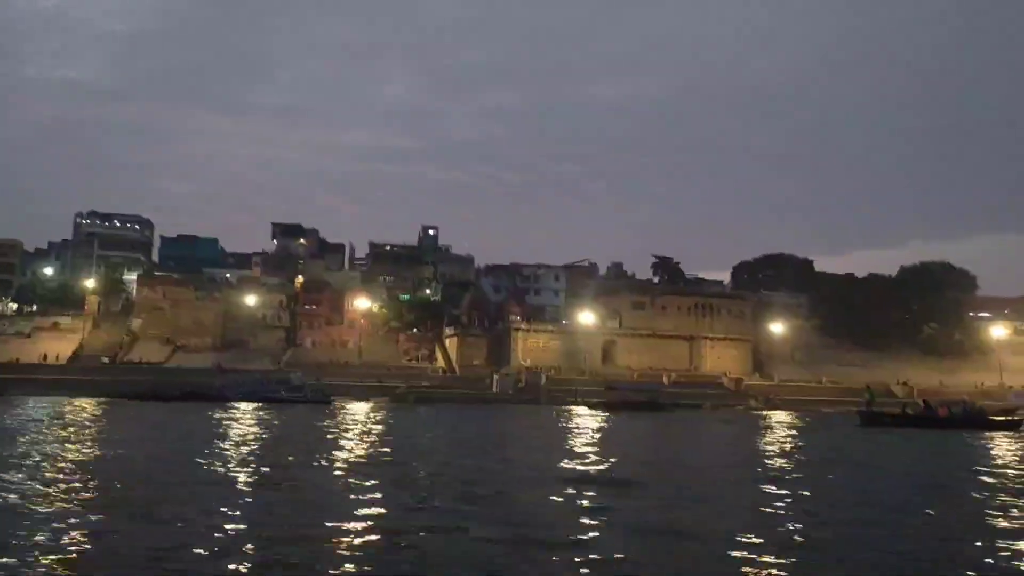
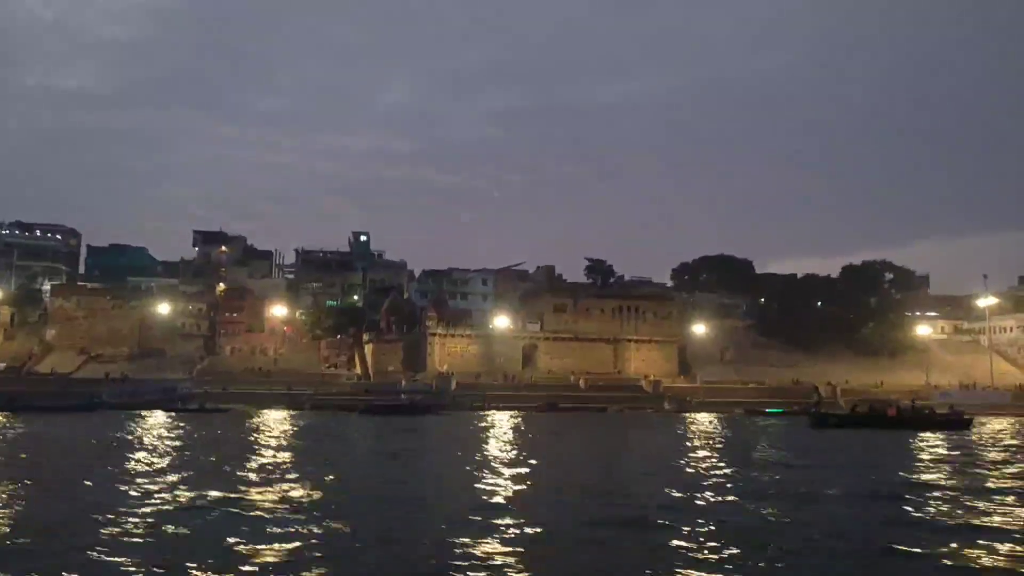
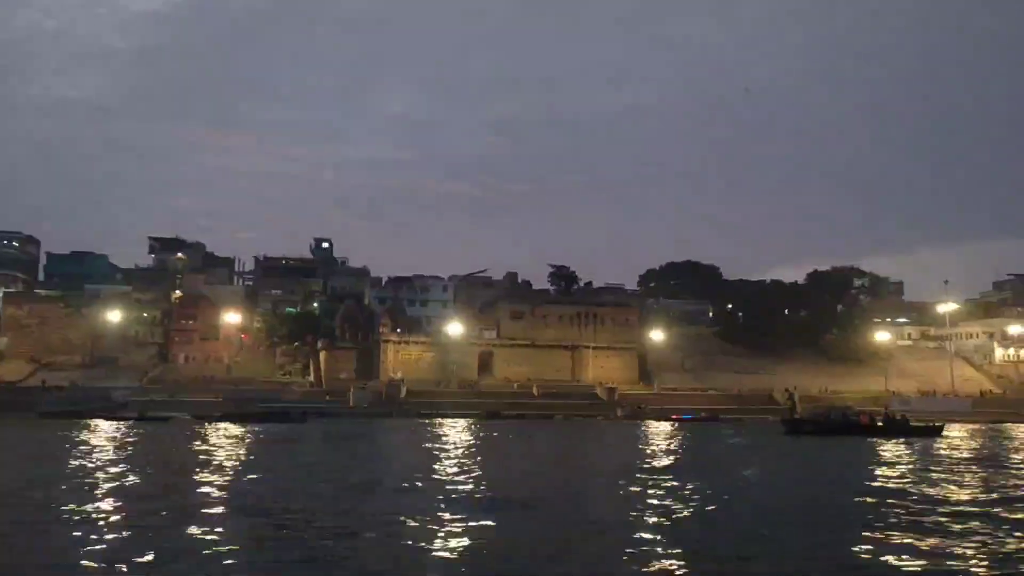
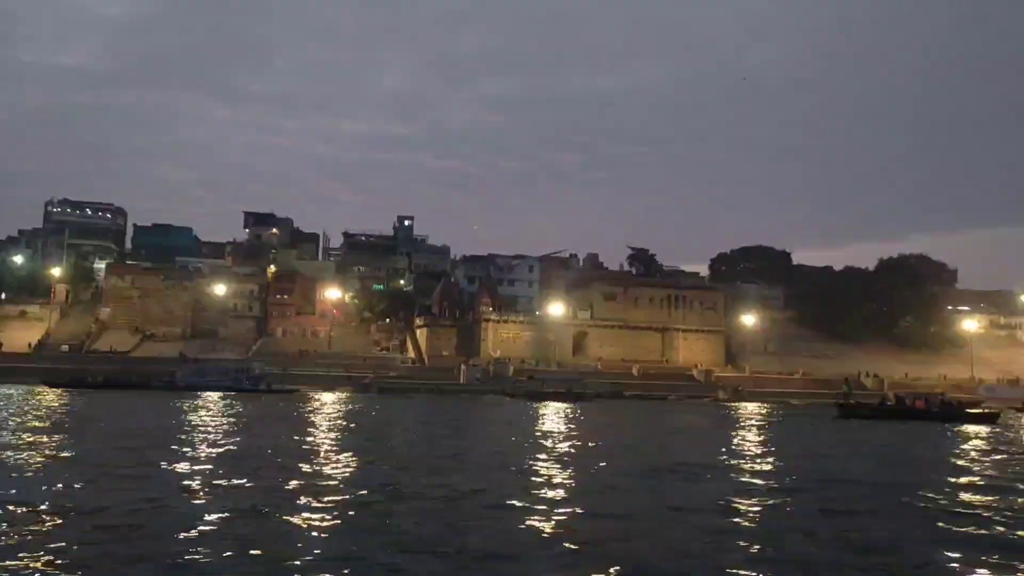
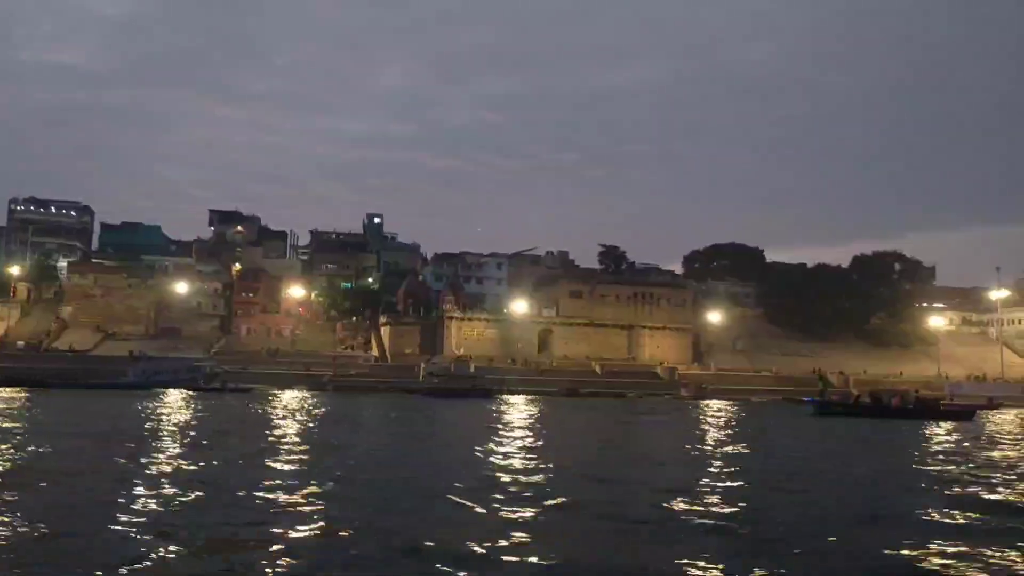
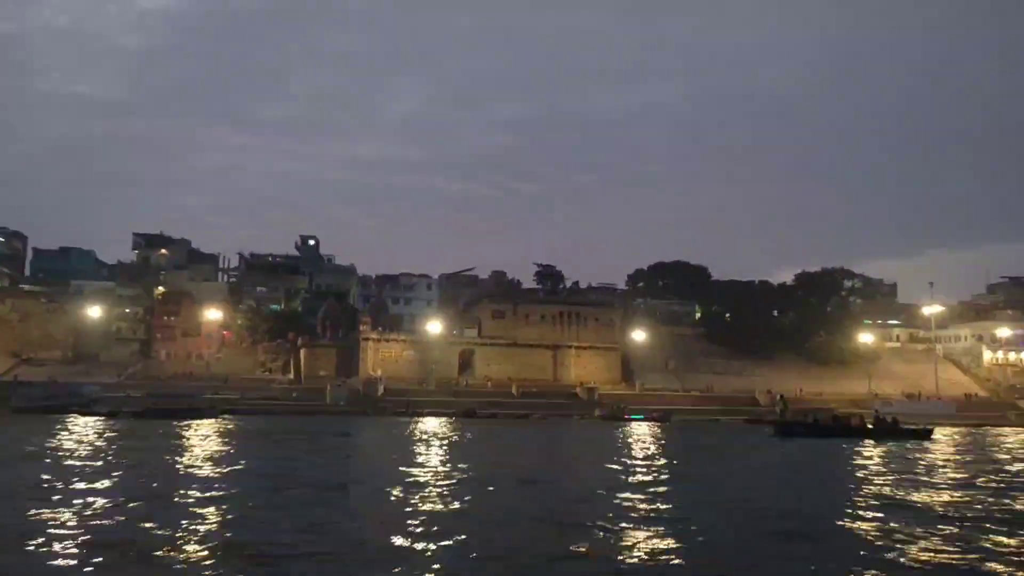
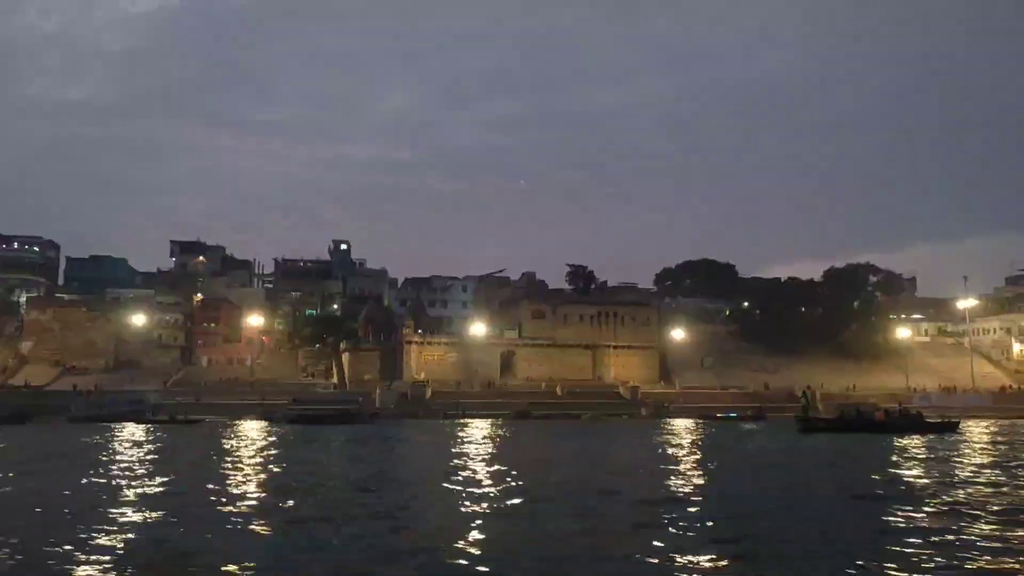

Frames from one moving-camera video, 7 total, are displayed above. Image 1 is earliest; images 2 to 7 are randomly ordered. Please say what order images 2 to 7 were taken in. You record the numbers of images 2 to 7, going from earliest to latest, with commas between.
4, 5, 2, 7, 3, 6
